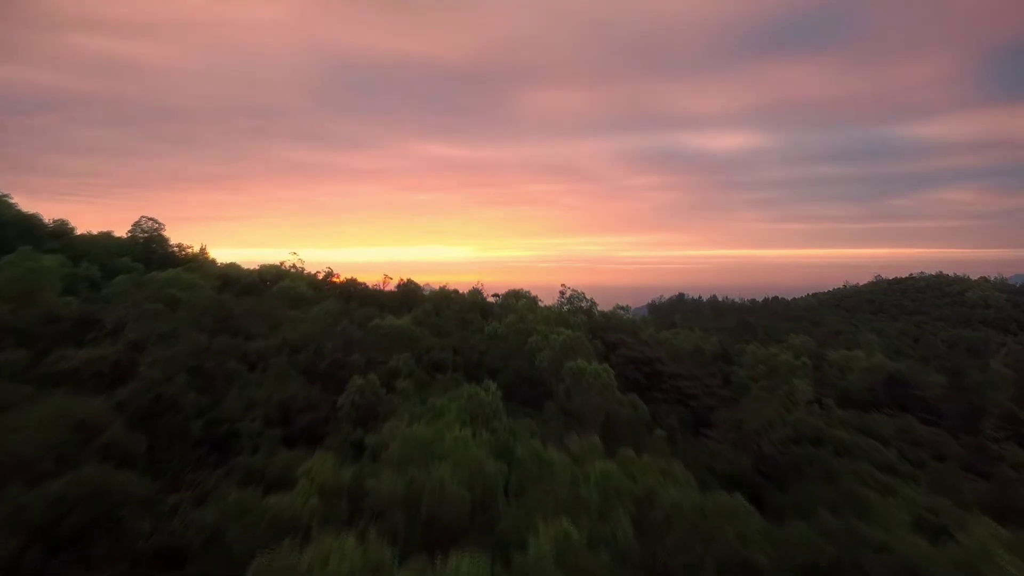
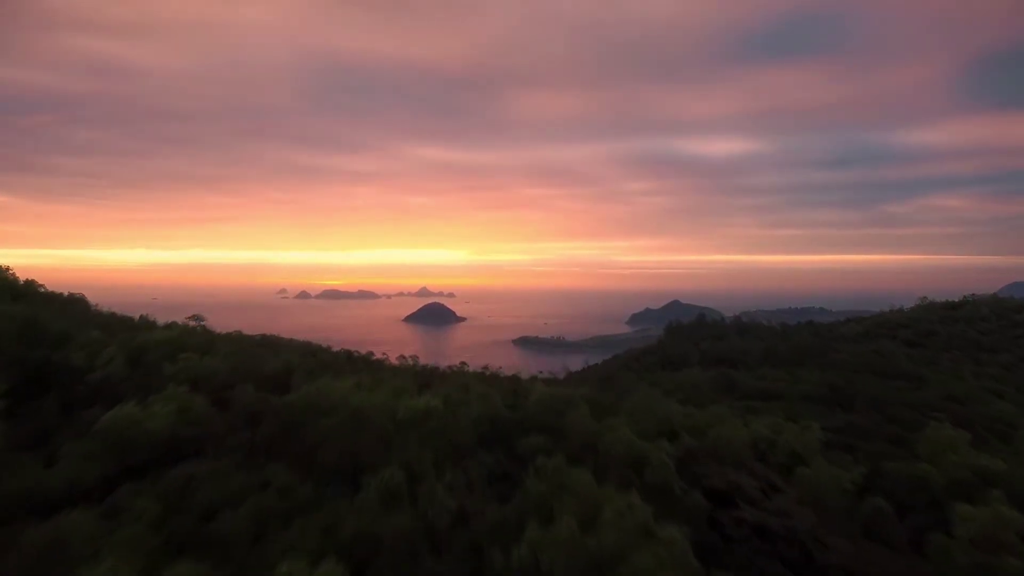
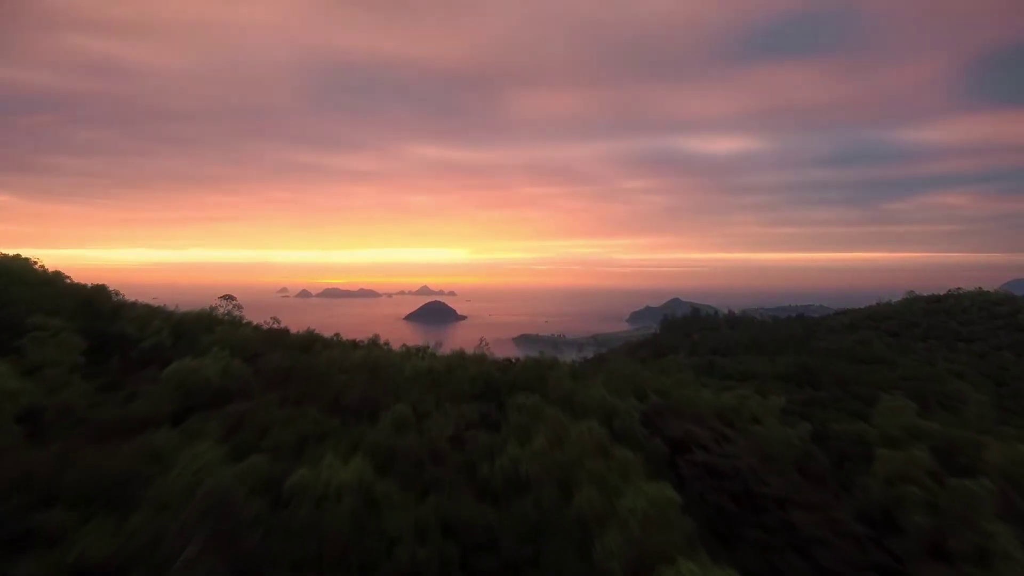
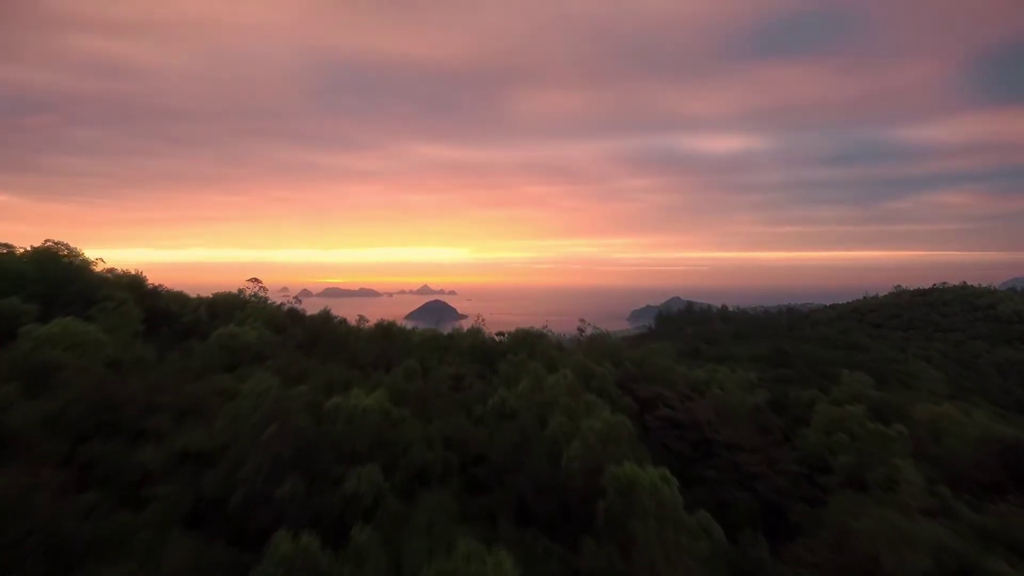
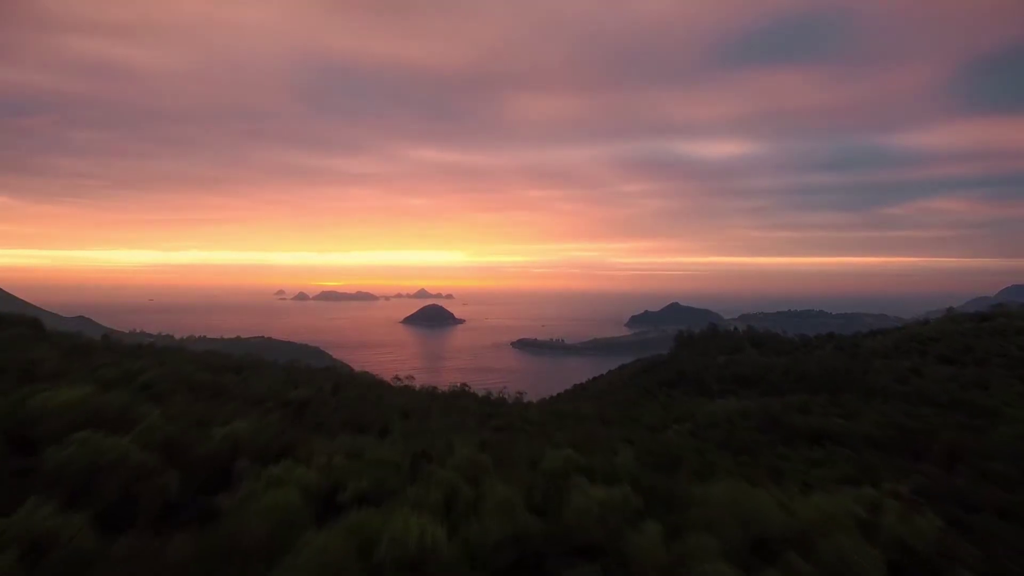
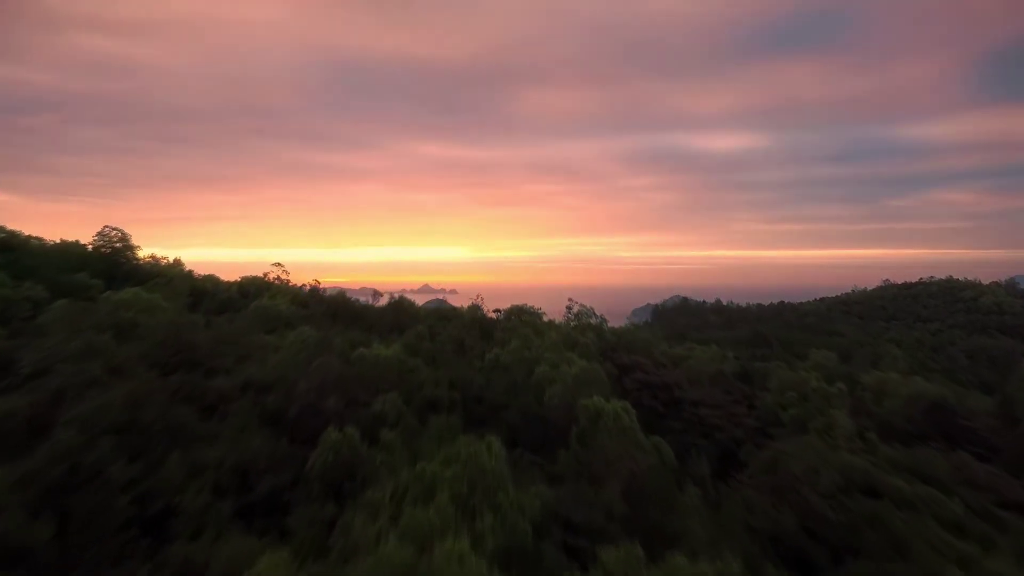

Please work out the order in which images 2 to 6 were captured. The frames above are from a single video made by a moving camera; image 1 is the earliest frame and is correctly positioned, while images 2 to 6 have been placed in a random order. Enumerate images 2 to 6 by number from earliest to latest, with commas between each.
6, 4, 3, 2, 5
